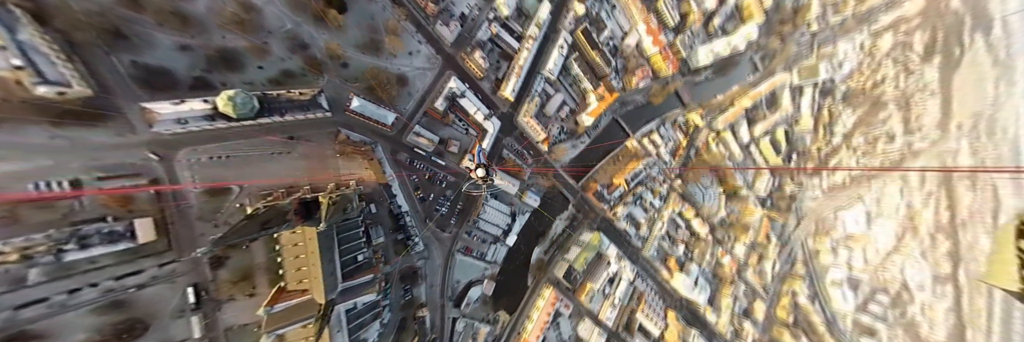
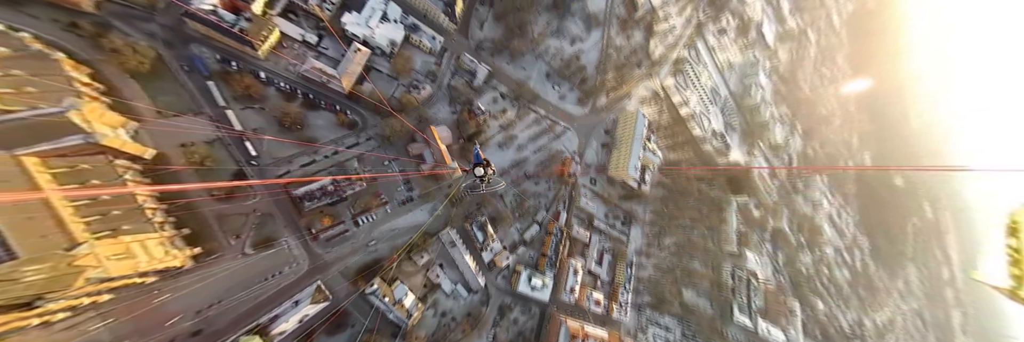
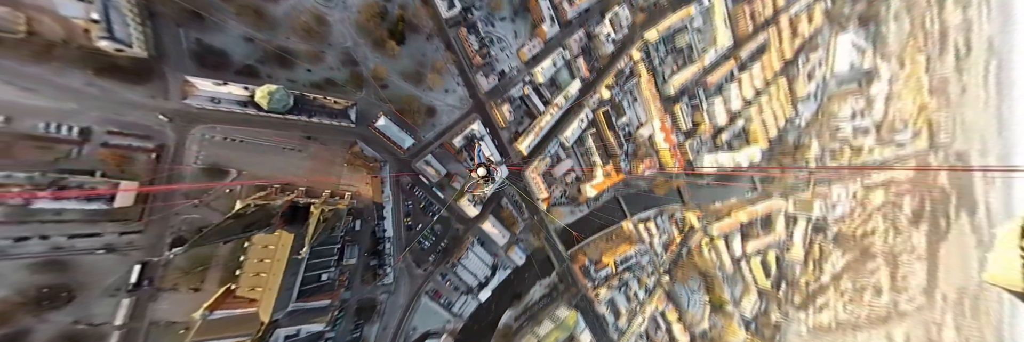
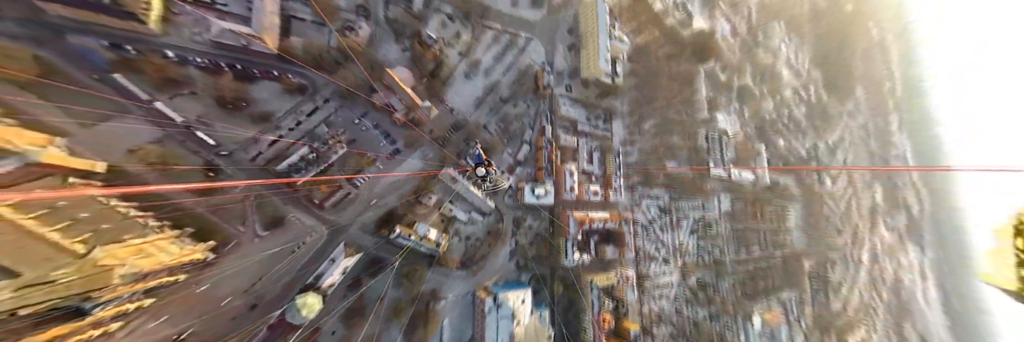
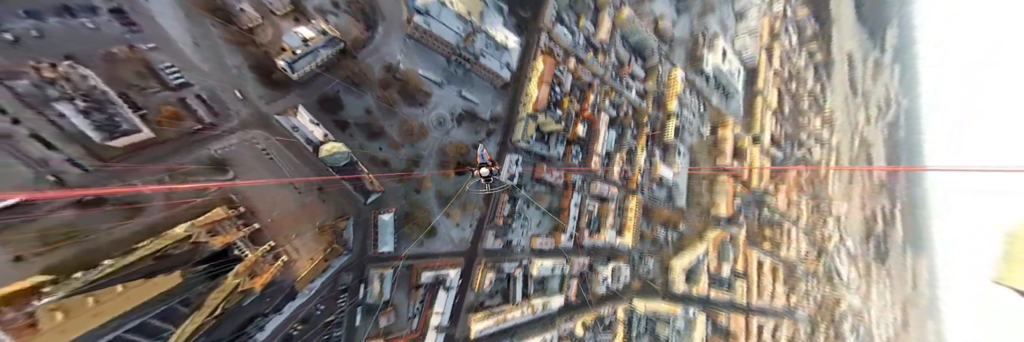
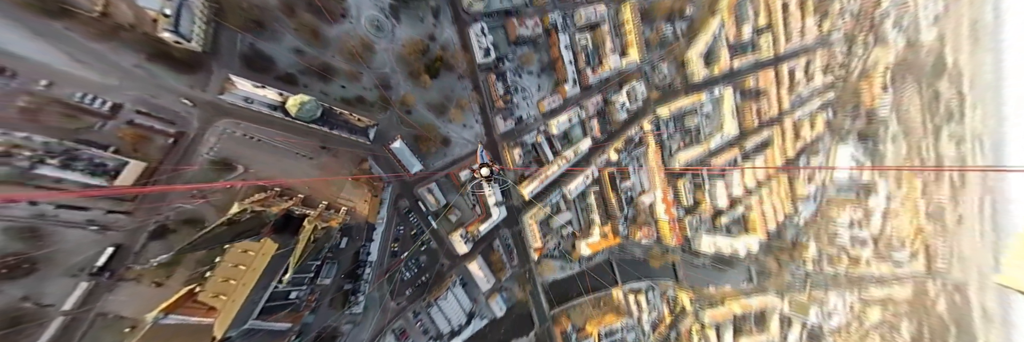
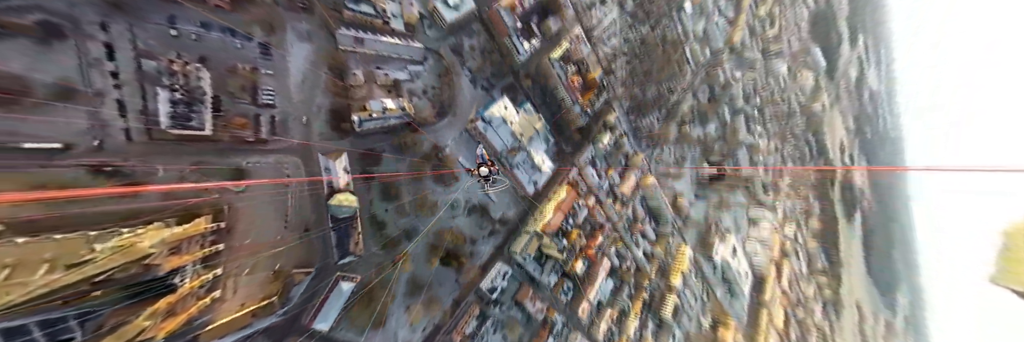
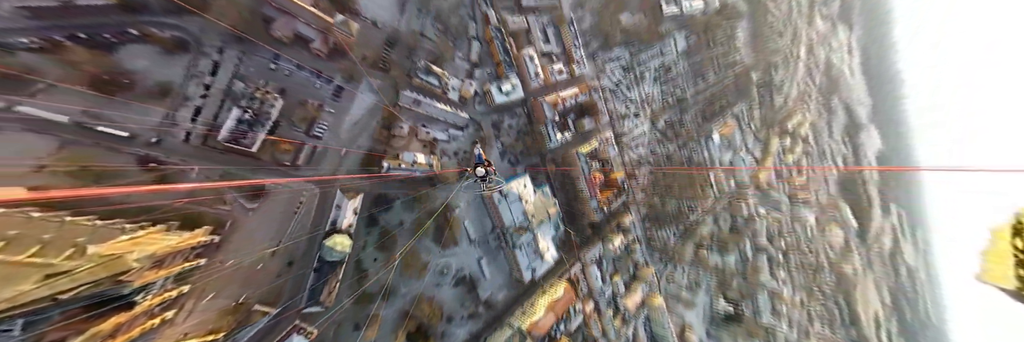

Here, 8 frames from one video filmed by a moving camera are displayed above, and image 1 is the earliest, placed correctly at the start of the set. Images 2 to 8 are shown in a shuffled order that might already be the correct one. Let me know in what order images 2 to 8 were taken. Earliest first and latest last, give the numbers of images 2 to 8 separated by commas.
3, 6, 5, 7, 8, 4, 2
